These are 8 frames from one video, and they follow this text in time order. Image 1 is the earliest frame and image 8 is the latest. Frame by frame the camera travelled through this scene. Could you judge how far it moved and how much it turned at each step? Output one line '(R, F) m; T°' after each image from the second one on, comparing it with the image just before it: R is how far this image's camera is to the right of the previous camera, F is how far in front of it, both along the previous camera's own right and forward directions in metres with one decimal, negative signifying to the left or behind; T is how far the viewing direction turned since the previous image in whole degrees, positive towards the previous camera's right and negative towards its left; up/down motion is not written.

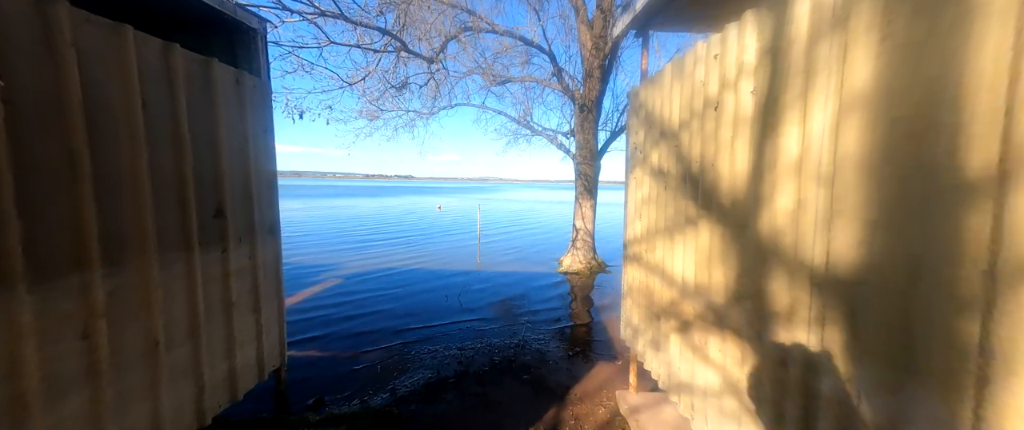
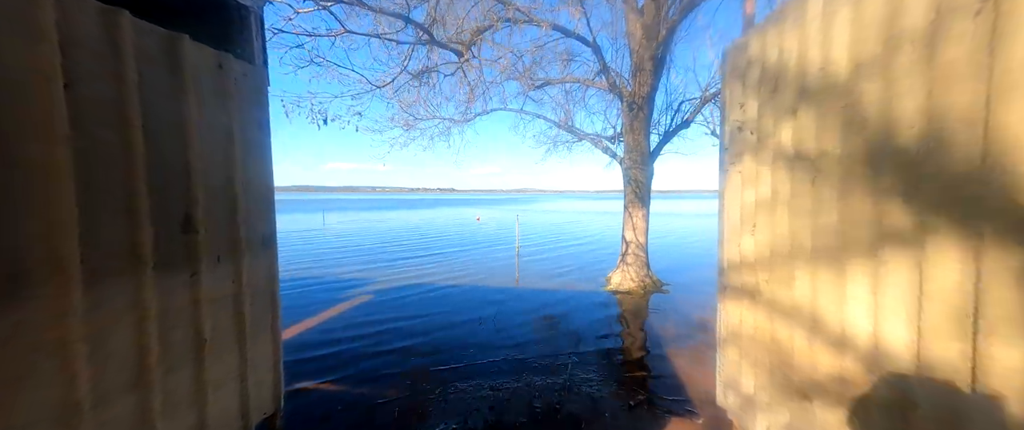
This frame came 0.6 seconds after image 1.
(0.0, +0.6) m; -6°
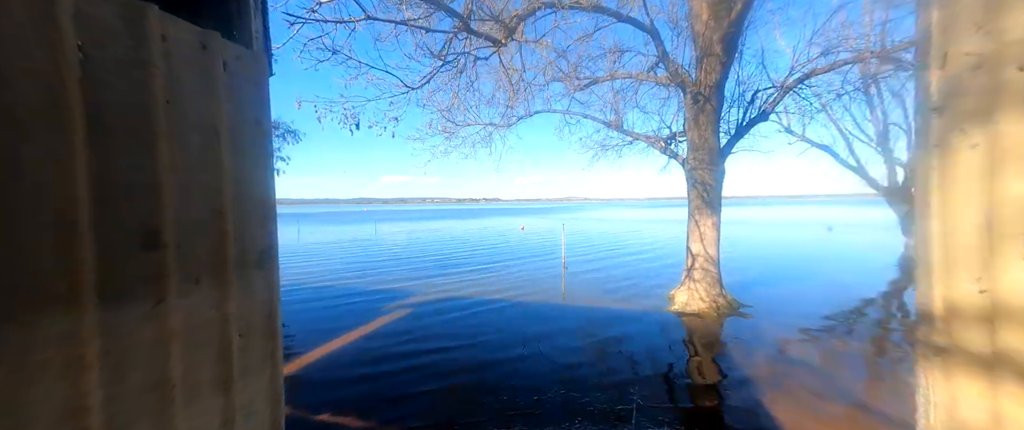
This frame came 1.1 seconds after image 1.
(0.0, +0.5) m; -7°
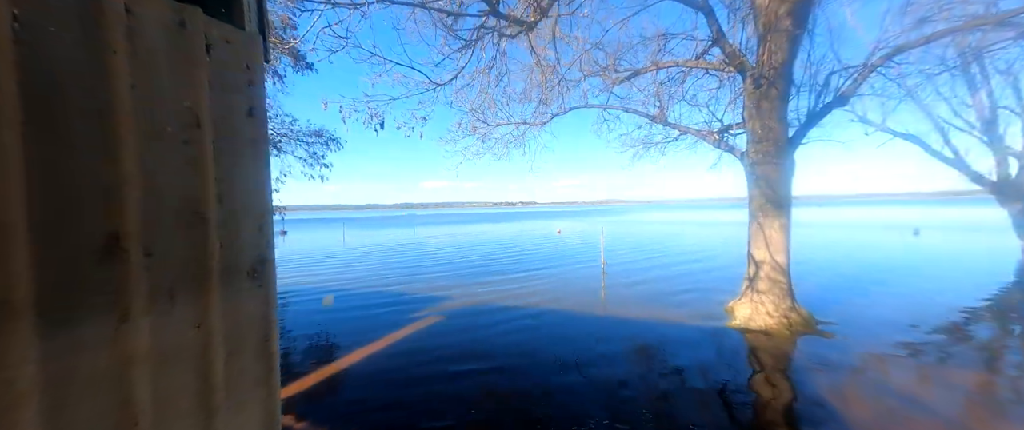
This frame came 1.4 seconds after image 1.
(0.0, +0.3) m; -6°
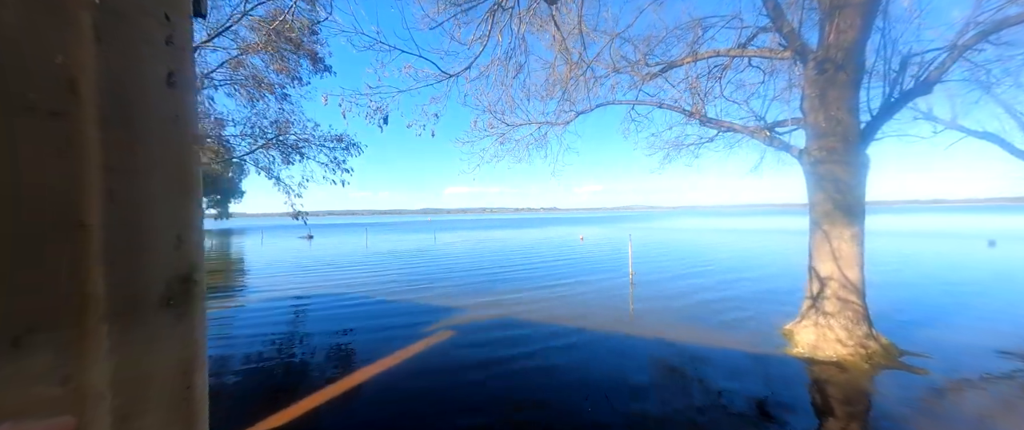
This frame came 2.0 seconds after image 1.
(0.0, +0.5) m; -4°
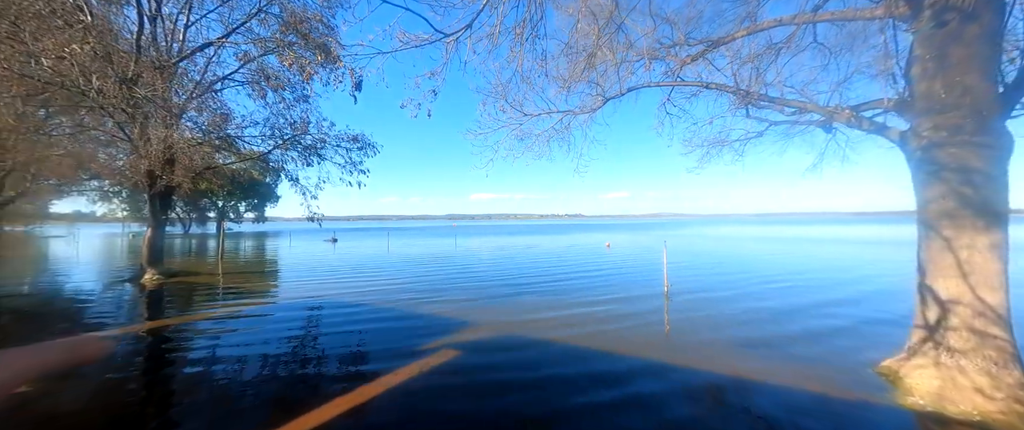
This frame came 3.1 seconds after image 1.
(+0.1, +0.8) m; -4°
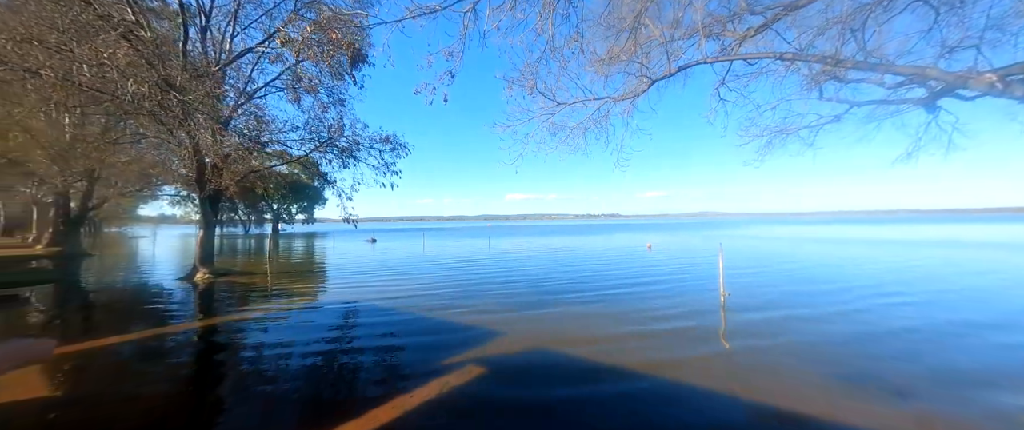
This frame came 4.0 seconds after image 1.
(0.0, +0.5) m; -6°
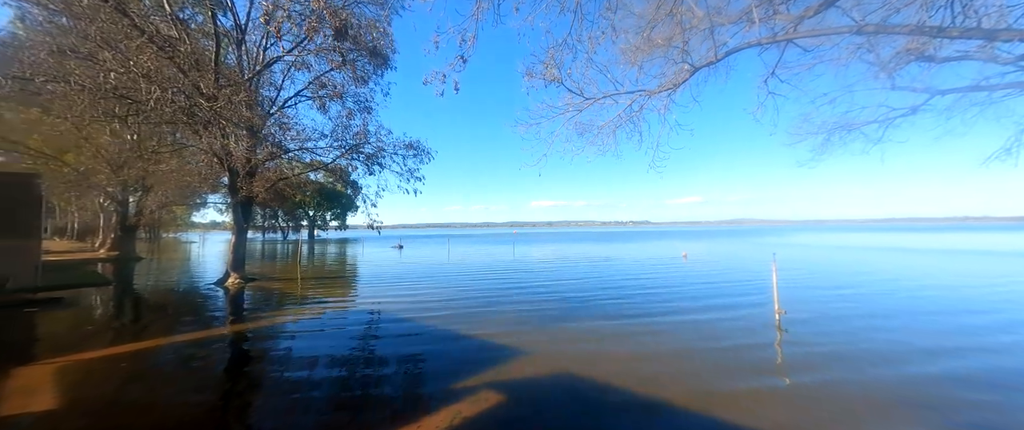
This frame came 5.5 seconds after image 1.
(0.0, +0.4) m; -4°
